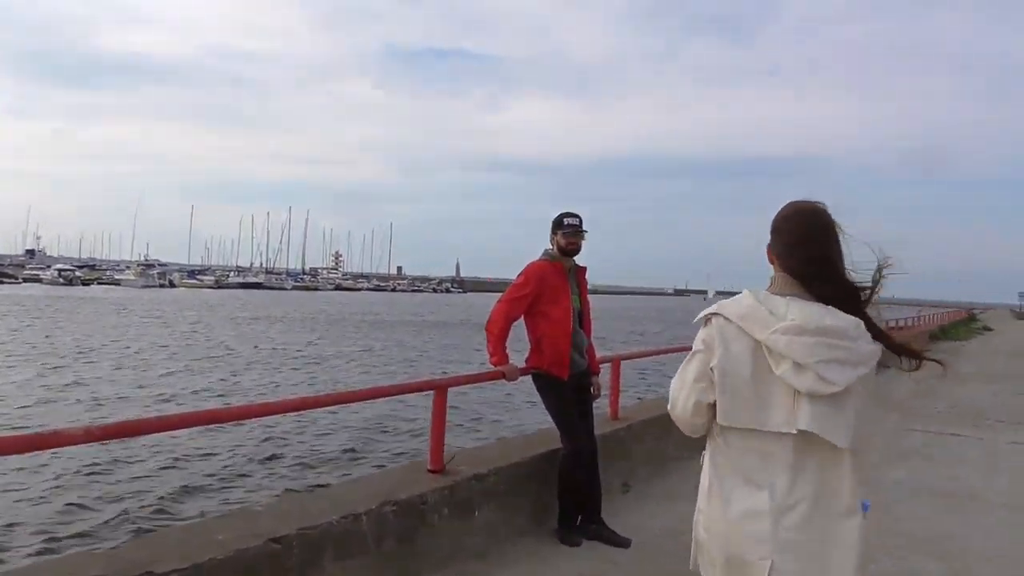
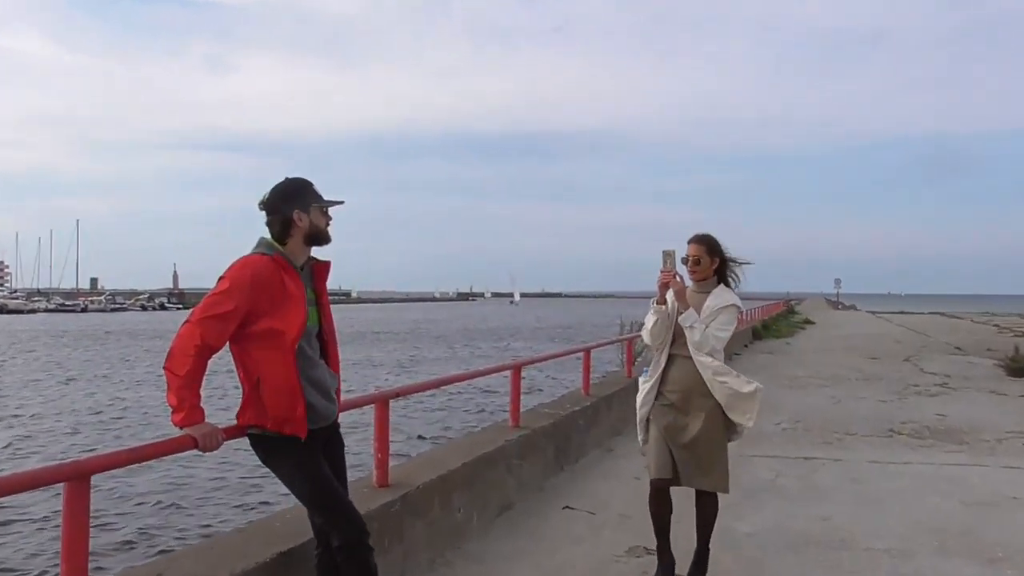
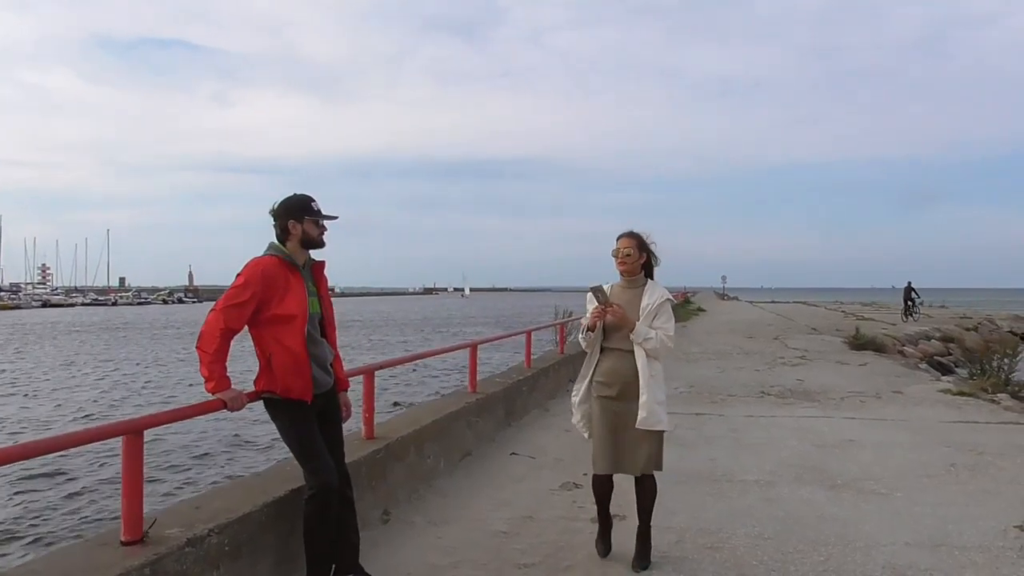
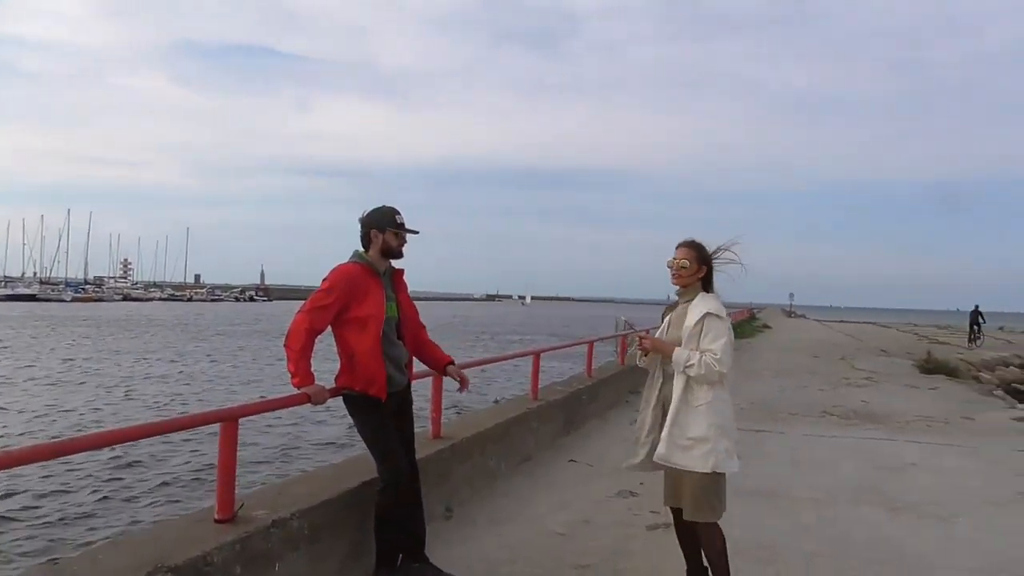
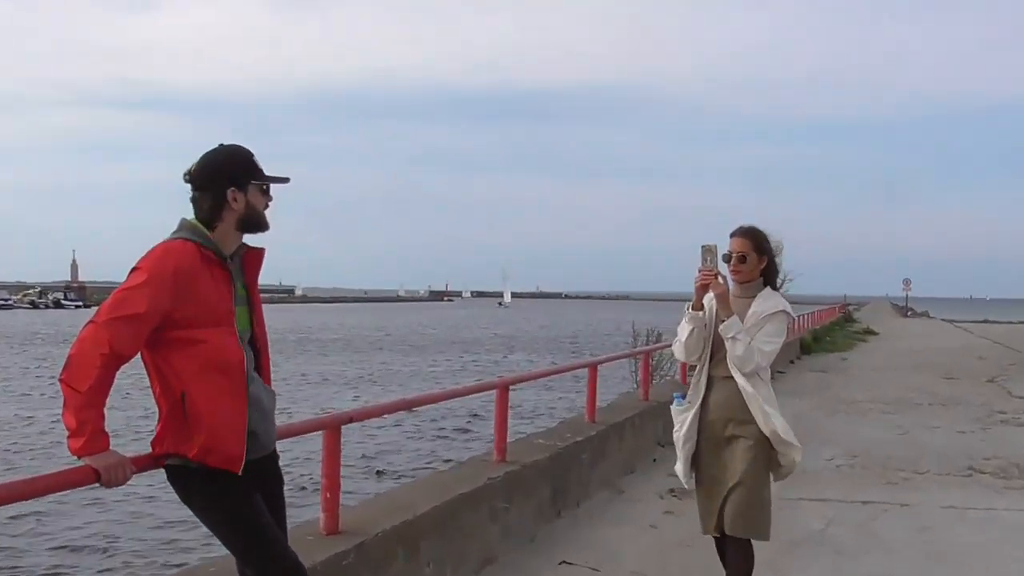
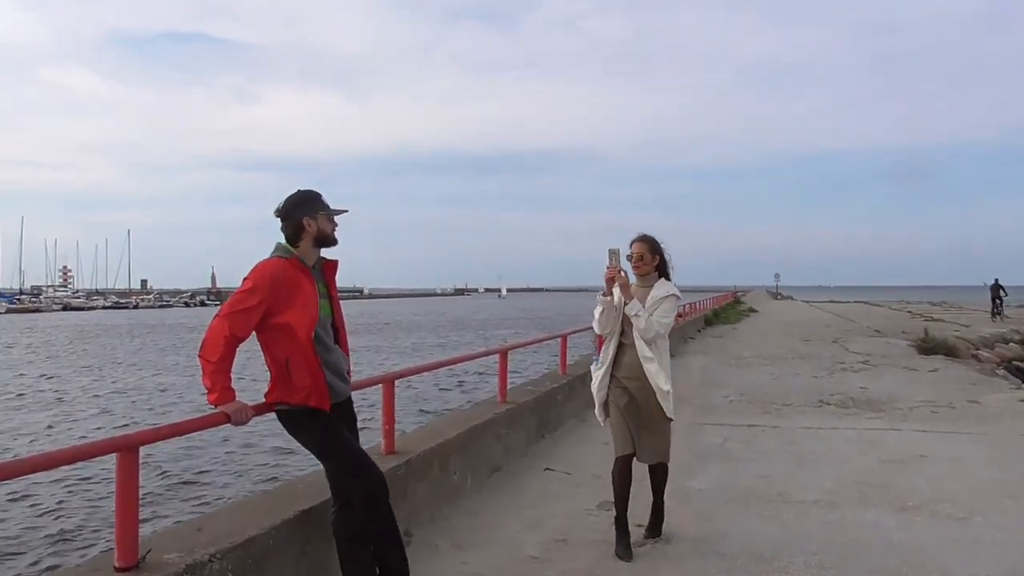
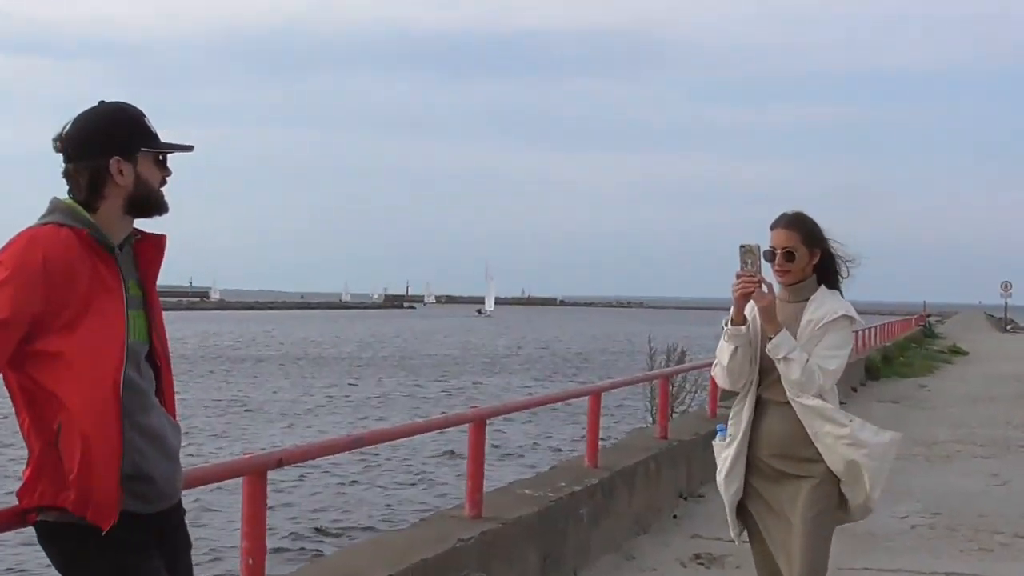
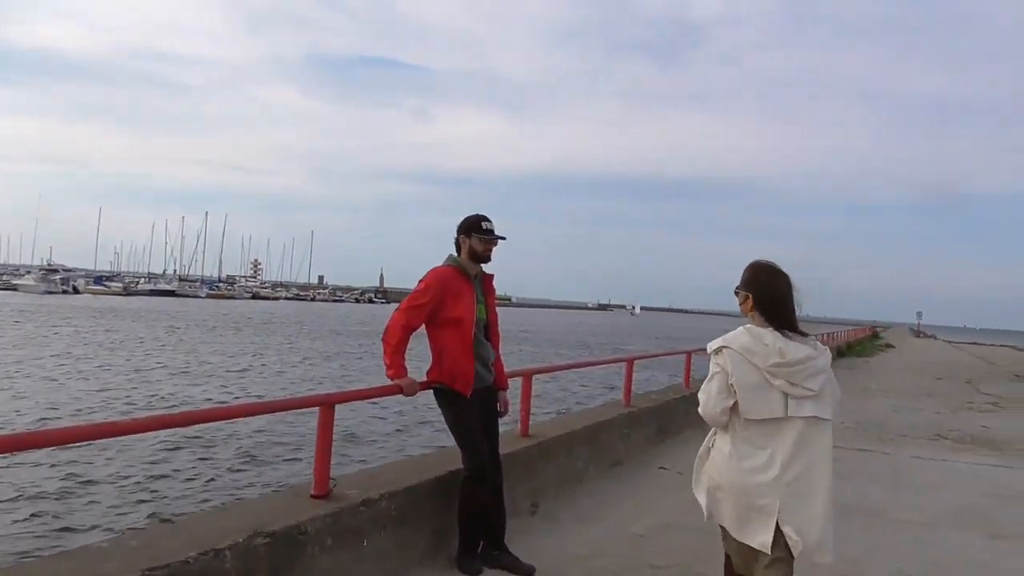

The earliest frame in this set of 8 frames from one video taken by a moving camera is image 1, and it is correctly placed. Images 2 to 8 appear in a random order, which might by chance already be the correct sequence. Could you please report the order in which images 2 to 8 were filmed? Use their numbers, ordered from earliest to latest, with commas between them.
8, 4, 3, 6, 2, 5, 7
